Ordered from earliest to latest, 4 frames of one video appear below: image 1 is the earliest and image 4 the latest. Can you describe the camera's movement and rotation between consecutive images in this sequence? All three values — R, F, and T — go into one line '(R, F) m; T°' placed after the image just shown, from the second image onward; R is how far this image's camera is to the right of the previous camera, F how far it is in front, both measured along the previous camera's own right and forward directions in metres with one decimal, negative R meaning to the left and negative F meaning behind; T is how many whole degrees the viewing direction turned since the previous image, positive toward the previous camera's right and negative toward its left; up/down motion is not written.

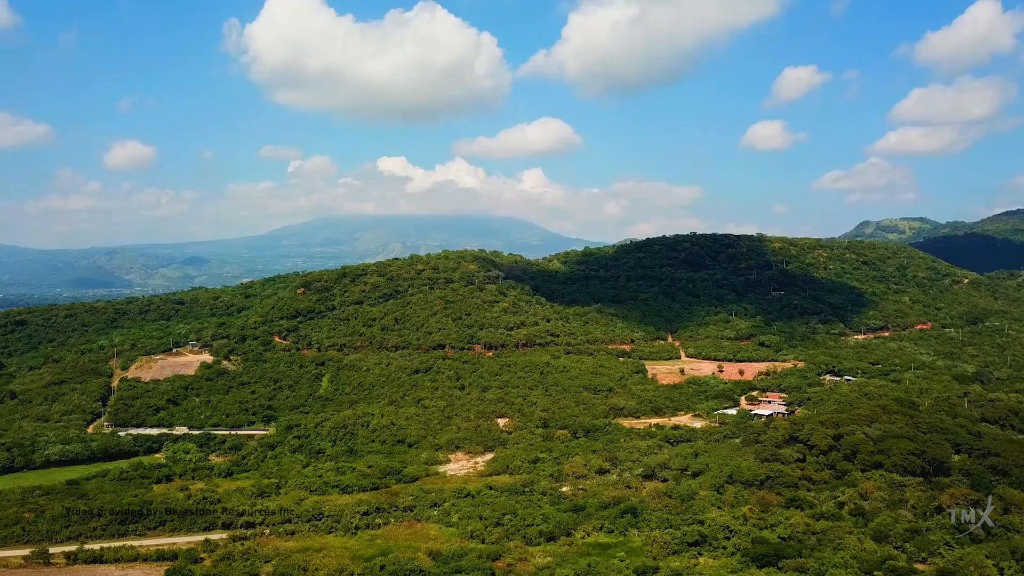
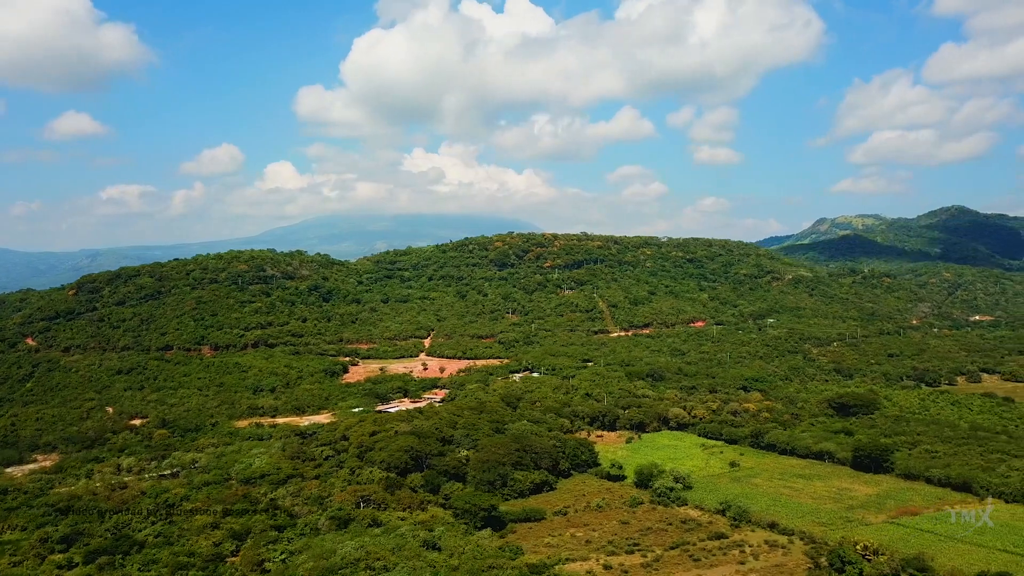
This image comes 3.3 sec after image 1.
(+20.7, -0.5) m; -1°
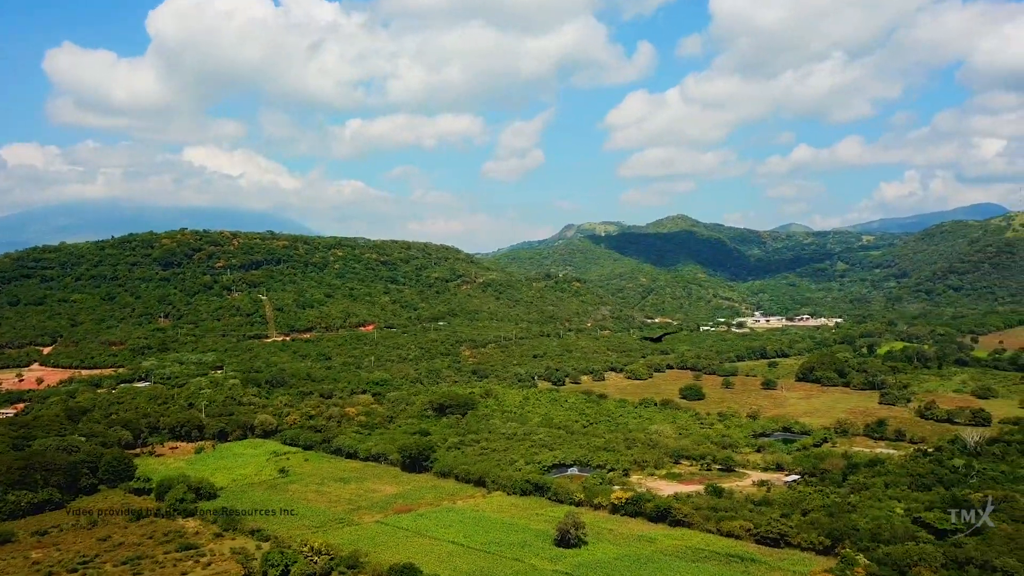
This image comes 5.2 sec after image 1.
(+10.3, -1.2) m; +10°
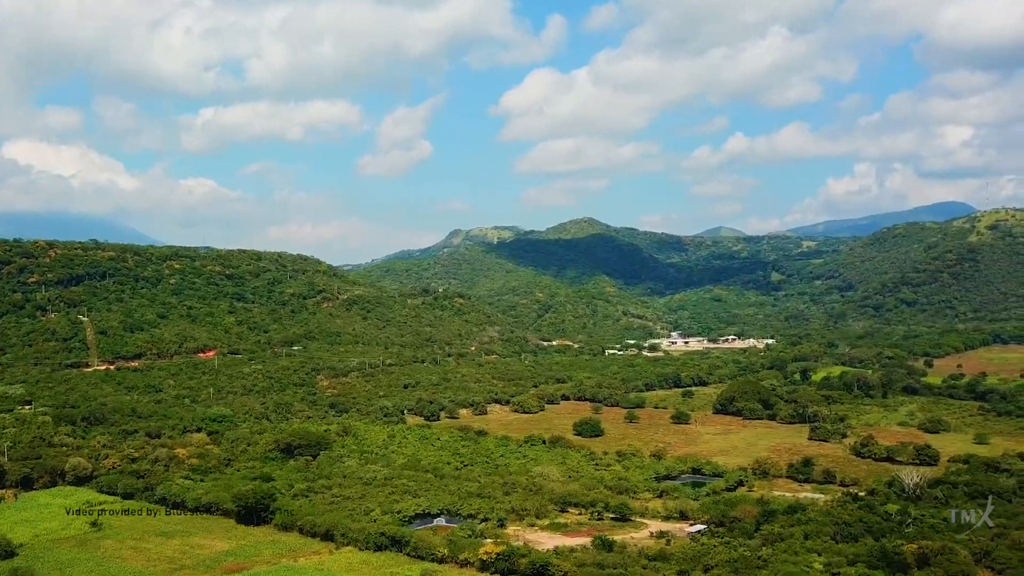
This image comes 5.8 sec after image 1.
(-1.5, +12.9) m; +8°
